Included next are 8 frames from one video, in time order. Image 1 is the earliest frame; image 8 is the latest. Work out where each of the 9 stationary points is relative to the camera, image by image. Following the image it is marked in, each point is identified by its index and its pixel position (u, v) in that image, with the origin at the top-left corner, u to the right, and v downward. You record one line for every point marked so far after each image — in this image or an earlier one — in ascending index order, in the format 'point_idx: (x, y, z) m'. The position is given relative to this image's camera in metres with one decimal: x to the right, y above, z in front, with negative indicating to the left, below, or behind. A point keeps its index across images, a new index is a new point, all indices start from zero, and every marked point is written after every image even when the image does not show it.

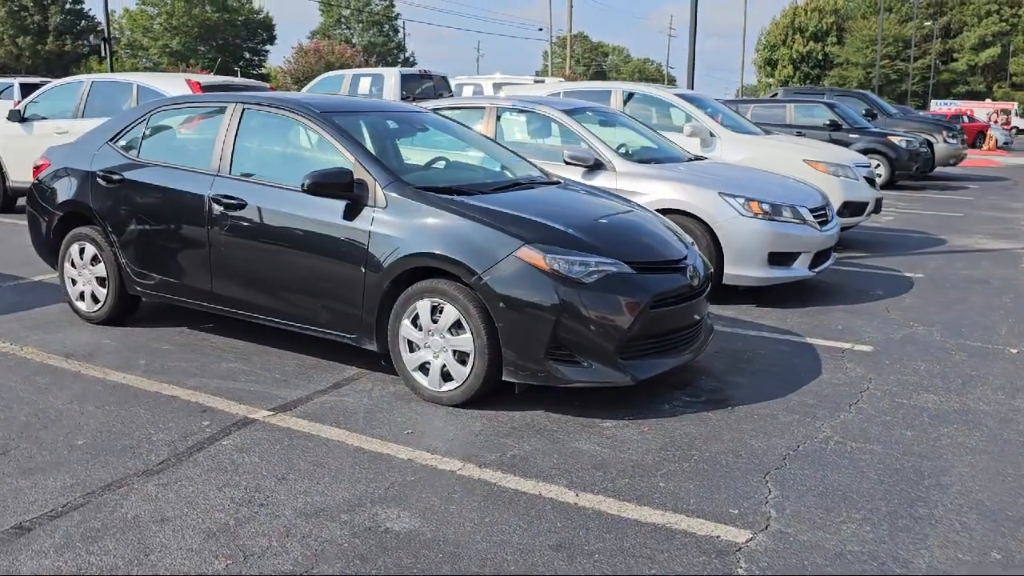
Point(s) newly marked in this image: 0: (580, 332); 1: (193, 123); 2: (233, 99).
0: (+0.3, -0.2, +4.4) m
1: (-2.2, +1.1, +5.9) m
2: (-1.8, +1.3, +5.8) m
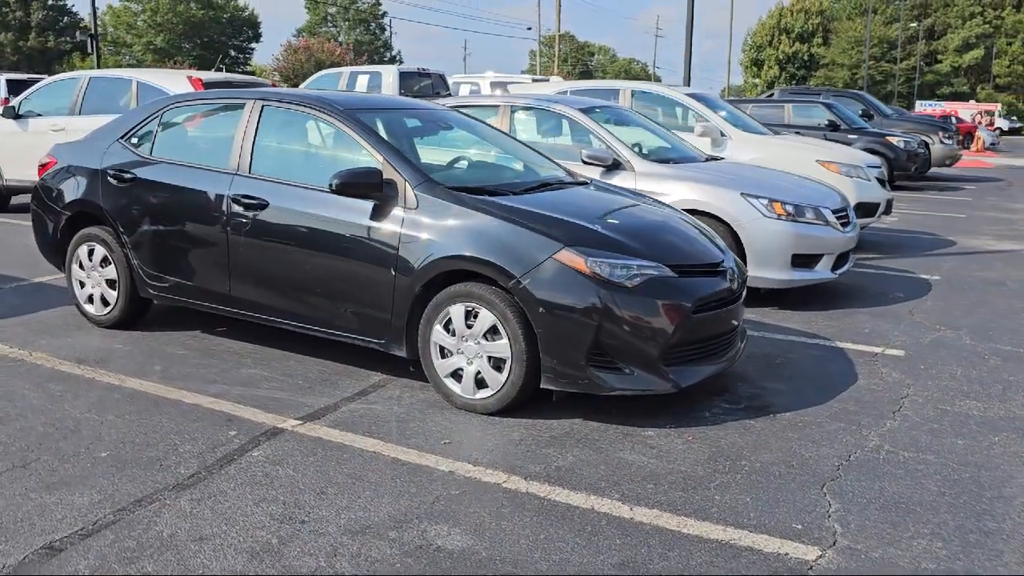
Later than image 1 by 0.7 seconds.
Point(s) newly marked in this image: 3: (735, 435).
0: (+0.5, -0.2, +4.3) m
1: (-2.0, +1.1, +5.7) m
2: (-1.7, +1.2, +5.6) m
3: (+1.1, -0.7, +4.4) m
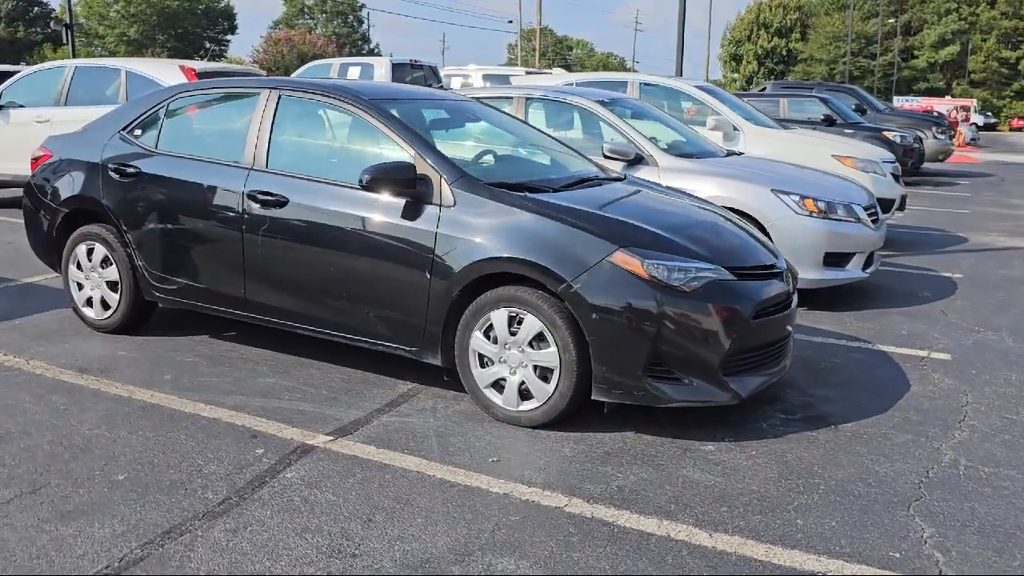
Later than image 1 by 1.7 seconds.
0: (+0.8, -0.3, +4.0) m
1: (-1.8, +1.1, +5.4) m
2: (-1.5, +1.2, +5.2) m
3: (+1.4, -0.8, +4.1) m
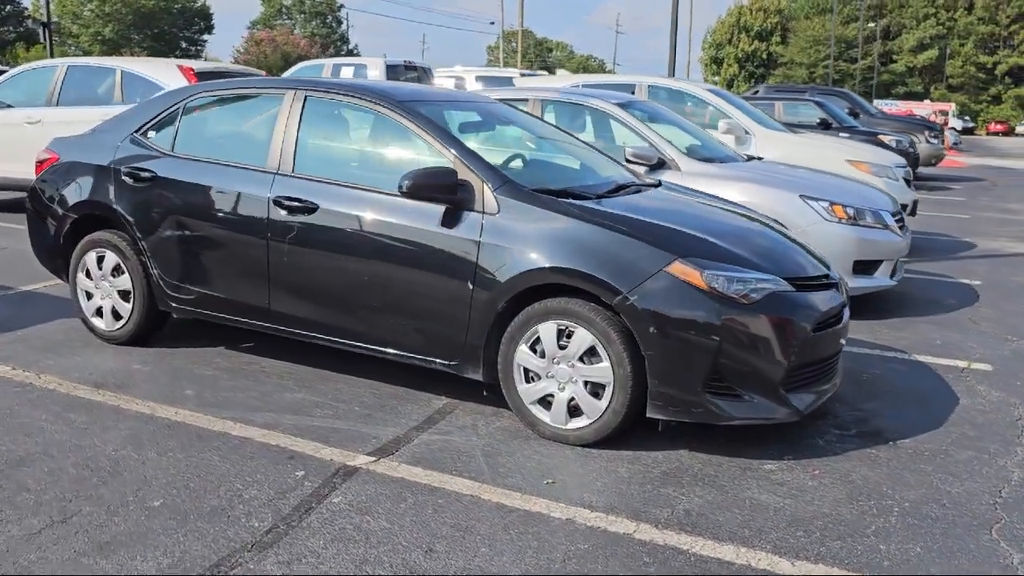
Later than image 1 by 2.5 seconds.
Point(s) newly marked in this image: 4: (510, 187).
0: (+1.0, -0.3, +3.8) m
1: (-1.6, +1.0, +5.1) m
2: (-1.3, +1.2, +5.0) m
3: (+1.6, -0.8, +3.9) m
4: (0.0, +0.5, +4.3) m
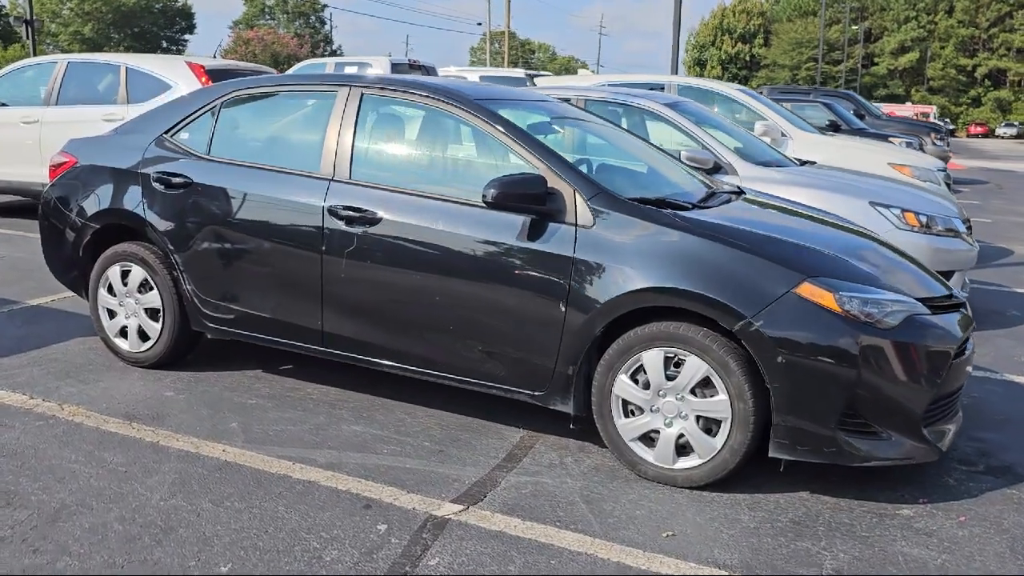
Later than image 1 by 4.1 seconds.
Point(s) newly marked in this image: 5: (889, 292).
0: (+1.4, -0.4, +3.4) m
1: (-1.2, +0.9, +4.6) m
2: (-0.9, +1.1, +4.5) m
3: (+2.0, -0.9, +3.5) m
4: (+0.4, +0.4, +3.8) m
5: (+1.5, 0.0, +3.5) m
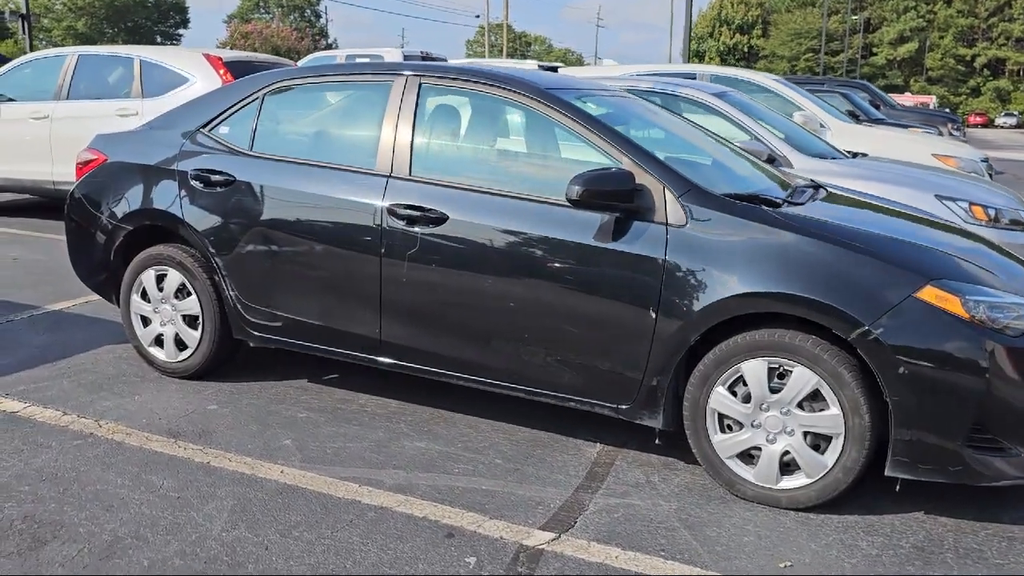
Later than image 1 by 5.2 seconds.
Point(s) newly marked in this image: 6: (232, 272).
0: (+1.8, -0.4, +3.1) m
1: (-0.9, +0.9, +4.3) m
2: (-0.6, +1.1, +4.2) m
3: (+2.3, -0.9, +3.2) m
4: (+0.7, +0.4, +3.5) m
5: (+1.9, 0.0, +3.2) m
6: (-1.4, +0.1, +4.3) m
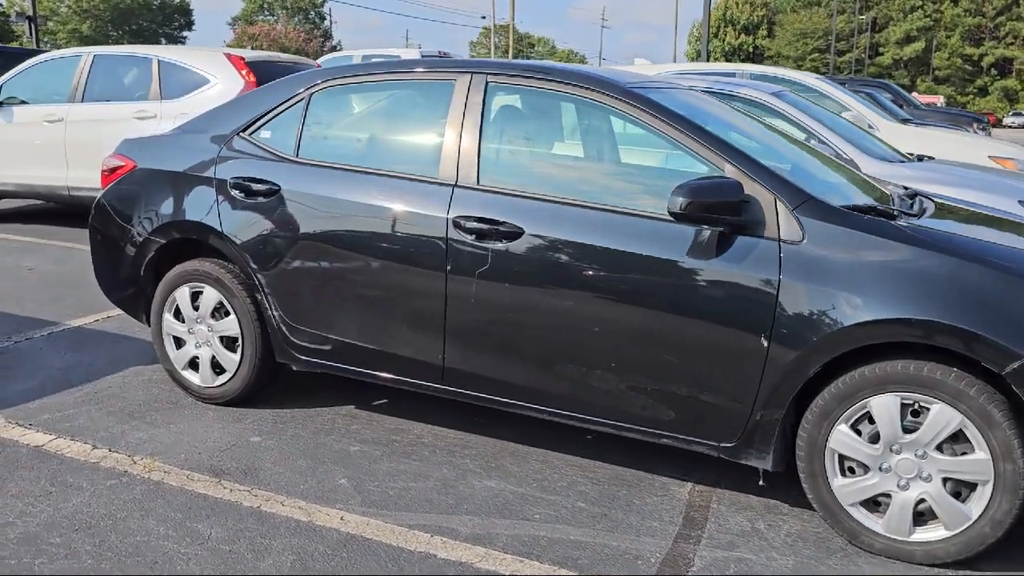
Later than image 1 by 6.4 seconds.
0: (+2.1, -0.5, +2.7) m
1: (-0.6, +0.8, +3.9) m
2: (-0.2, +1.0, +3.8) m
3: (+2.7, -1.0, +2.8) m
4: (+1.1, +0.3, +3.1) m
5: (+2.2, -0.1, +2.8) m
6: (-1.1, 0.0, +3.9) m
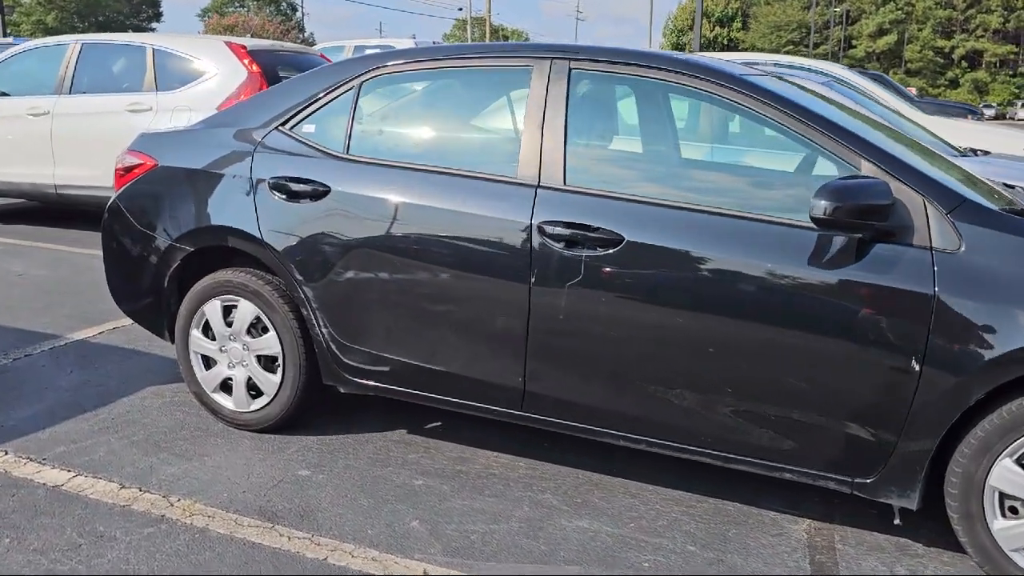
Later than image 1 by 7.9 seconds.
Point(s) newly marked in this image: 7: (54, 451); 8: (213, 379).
0: (+2.4, -0.5, +2.3) m
1: (-0.3, +0.8, +3.5) m
2: (+0.1, +0.9, +3.4) m
3: (+3.0, -1.0, +2.5) m
4: (+1.4, +0.3, +2.7) m
5: (+2.5, -0.1, +2.5) m
6: (-0.8, -0.1, +3.5) m
7: (-1.9, -0.7, +3.6) m
8: (-1.3, -0.4, +3.8) m
